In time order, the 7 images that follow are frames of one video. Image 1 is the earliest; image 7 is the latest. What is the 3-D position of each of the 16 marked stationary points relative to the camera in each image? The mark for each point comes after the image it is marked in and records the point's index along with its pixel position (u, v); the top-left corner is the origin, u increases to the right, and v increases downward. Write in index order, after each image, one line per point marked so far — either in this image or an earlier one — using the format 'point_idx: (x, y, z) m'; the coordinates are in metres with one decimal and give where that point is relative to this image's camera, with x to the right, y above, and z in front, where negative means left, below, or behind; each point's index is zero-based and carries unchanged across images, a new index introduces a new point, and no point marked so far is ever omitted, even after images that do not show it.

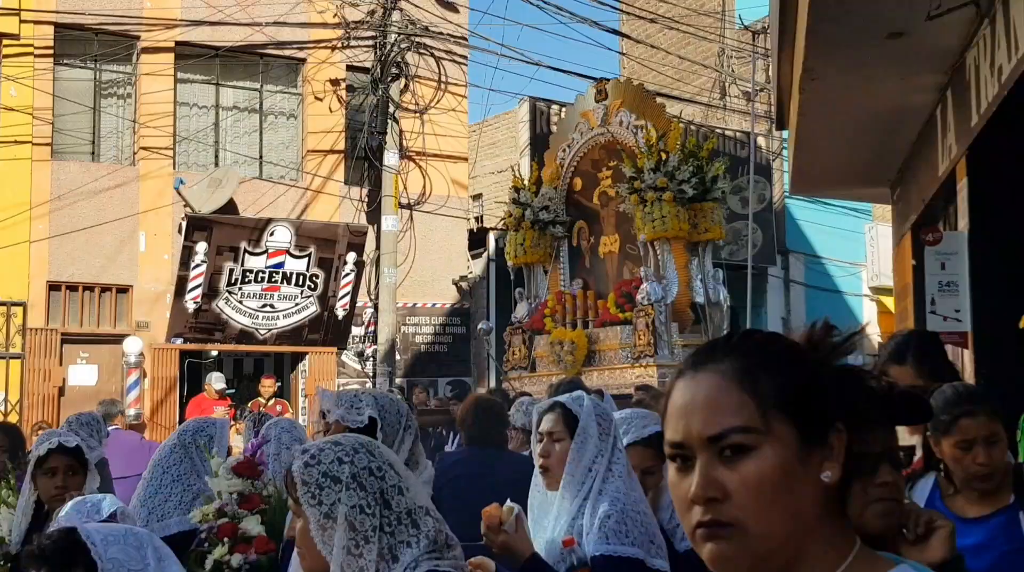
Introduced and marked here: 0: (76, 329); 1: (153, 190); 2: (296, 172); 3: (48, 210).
0: (-5.9, -0.6, +14.6) m
1: (-5.0, +1.3, +15.2) m
2: (-3.2, +1.7, +16.2) m
3: (-6.3, +1.0, +14.7) m
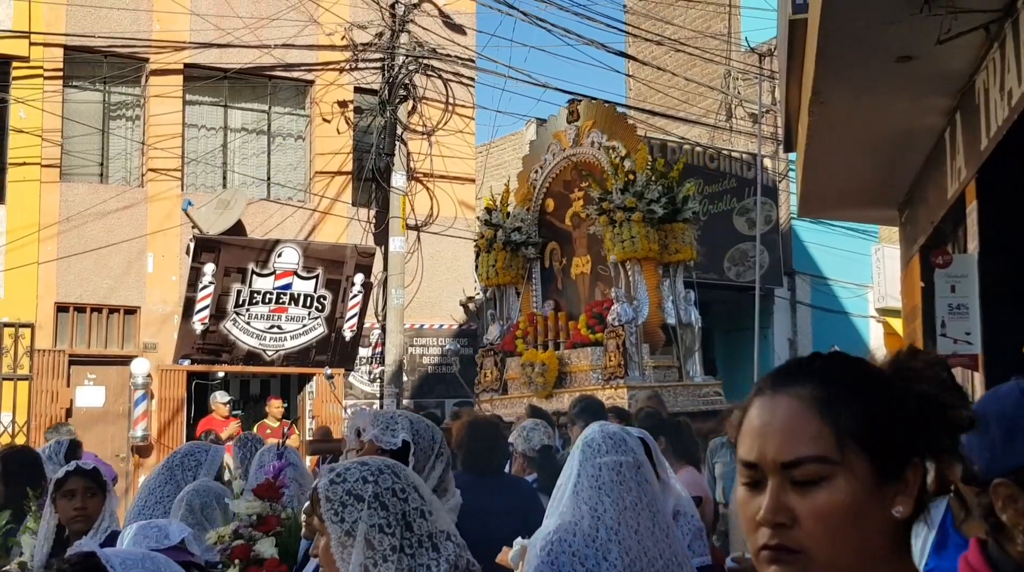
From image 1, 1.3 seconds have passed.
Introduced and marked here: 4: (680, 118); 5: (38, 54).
0: (-5.8, -0.9, +14.7) m
1: (-4.9, +1.0, +15.2) m
2: (-3.1, +1.4, +16.2) m
3: (-6.2, +0.8, +14.7) m
4: (+2.3, +2.5, +15.9) m
5: (-6.5, +3.2, +14.8) m
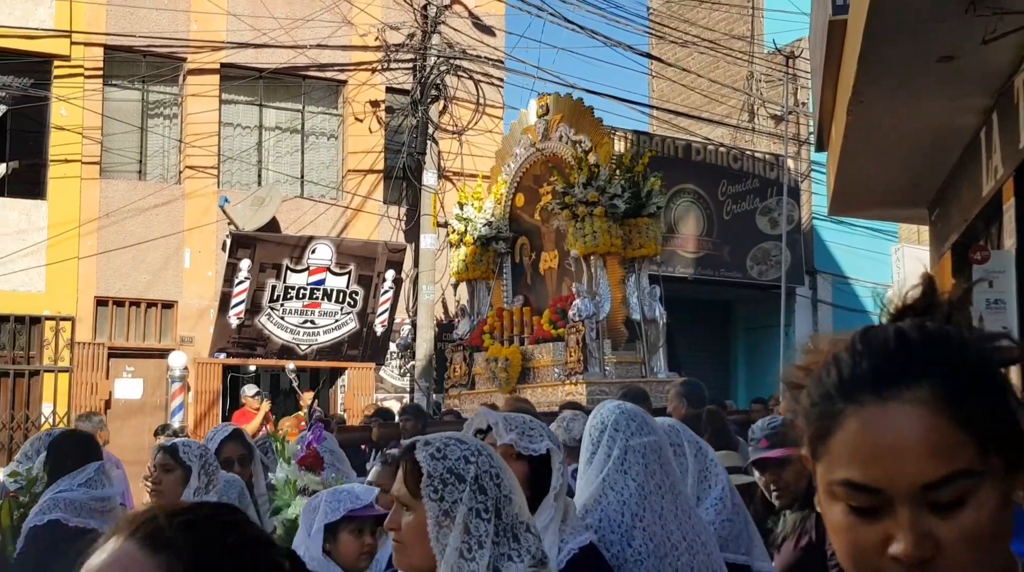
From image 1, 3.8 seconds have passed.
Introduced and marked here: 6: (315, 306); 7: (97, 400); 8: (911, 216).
0: (-5.4, -0.8, +15.0) m
1: (-4.5, +1.1, +15.6) m
2: (-2.7, +1.4, +16.5) m
3: (-5.8, +0.8, +15.1) m
4: (+2.8, +2.5, +16.2) m
5: (-6.1, +3.3, +15.1) m
6: (-2.8, -0.3, +15.2) m
7: (-5.7, -1.5, +14.6) m
8: (+3.8, +0.6, +9.6) m
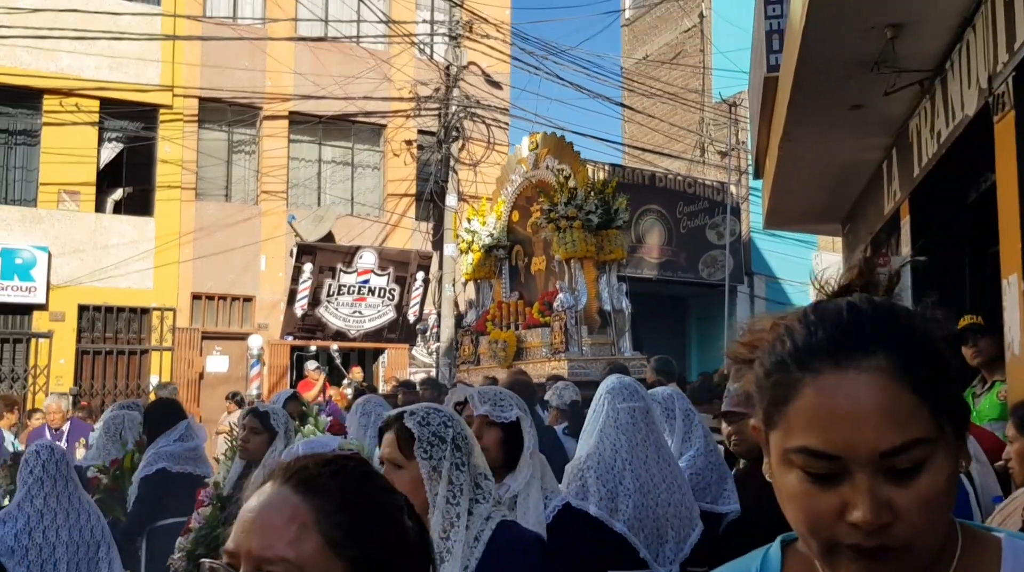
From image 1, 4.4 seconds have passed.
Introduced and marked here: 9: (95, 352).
0: (-5.3, -0.8, +19.3) m
1: (-4.4, +1.1, +19.9) m
2: (-2.6, +1.5, +20.9) m
3: (-5.7, +0.9, +19.4) m
4: (+2.8, +2.6, +20.7) m
5: (-6.0, +3.3, +19.4) m
6: (-2.7, -0.2, +19.6) m
7: (-5.6, -1.5, +18.9) m
8: (+4.0, +0.7, +14.1) m
9: (-7.1, -1.1, +18.4) m
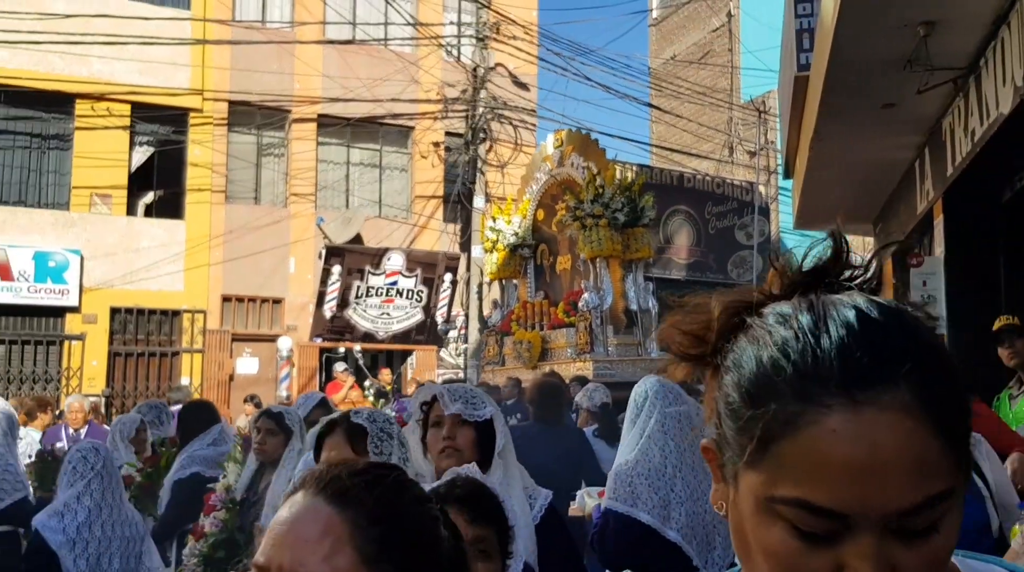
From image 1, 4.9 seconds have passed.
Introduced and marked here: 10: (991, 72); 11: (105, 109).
0: (-4.8, -0.8, +19.4) m
1: (-3.9, +1.1, +20.0) m
2: (-2.1, +1.4, +21.0) m
3: (-5.2, +0.8, +19.6) m
4: (+3.4, +2.5, +20.6) m
5: (-5.5, +3.2, +19.6) m
6: (-2.2, -0.3, +19.6) m
7: (-5.1, -1.5, +19.0) m
8: (+4.4, +0.7, +14.0) m
9: (-6.6, -1.2, +18.6) m
10: (+3.1, +1.4, +7.1) m
11: (-7.1, +3.1, +18.9) m
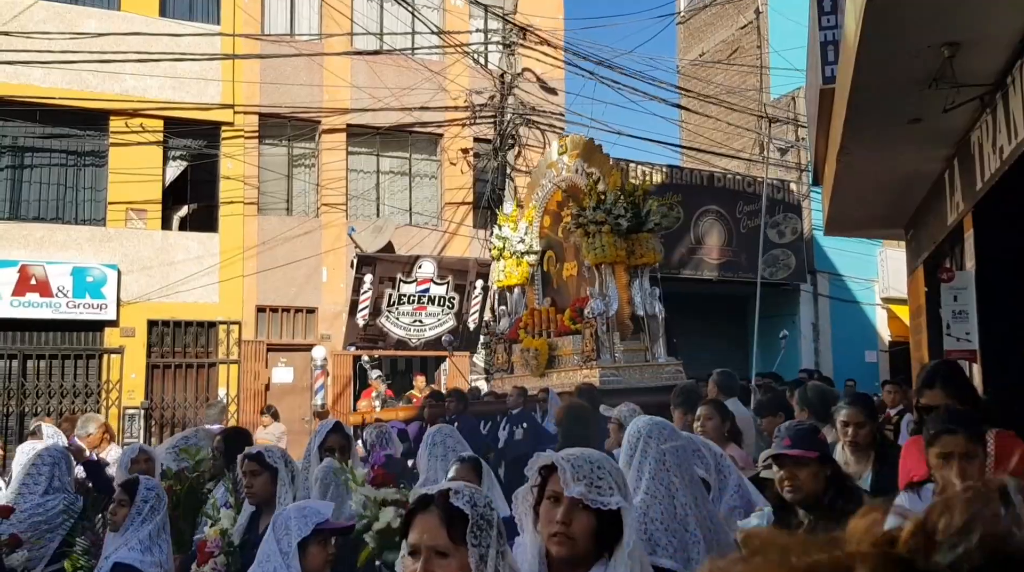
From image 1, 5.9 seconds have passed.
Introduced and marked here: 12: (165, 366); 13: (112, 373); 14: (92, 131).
0: (-4.3, -1.0, +19.7) m
1: (-3.4, +0.9, +20.2) m
2: (-1.5, +1.3, +21.1) m
3: (-4.7, +0.6, +19.8) m
4: (+3.9, +2.5, +20.6) m
5: (-5.0, +3.0, +19.8) m
6: (-1.6, -0.4, +19.8) m
7: (-4.5, -1.7, +19.3) m
8: (+4.7, +0.7, +13.9) m
9: (-6.1, -1.4, +18.9) m
10: (+3.3, +1.3, +7.1) m
11: (-6.6, +2.8, +19.1) m
12: (-6.1, -1.4, +18.9) m
13: (-6.8, -1.5, +18.3) m
14: (-7.4, +2.7, +19.0) m
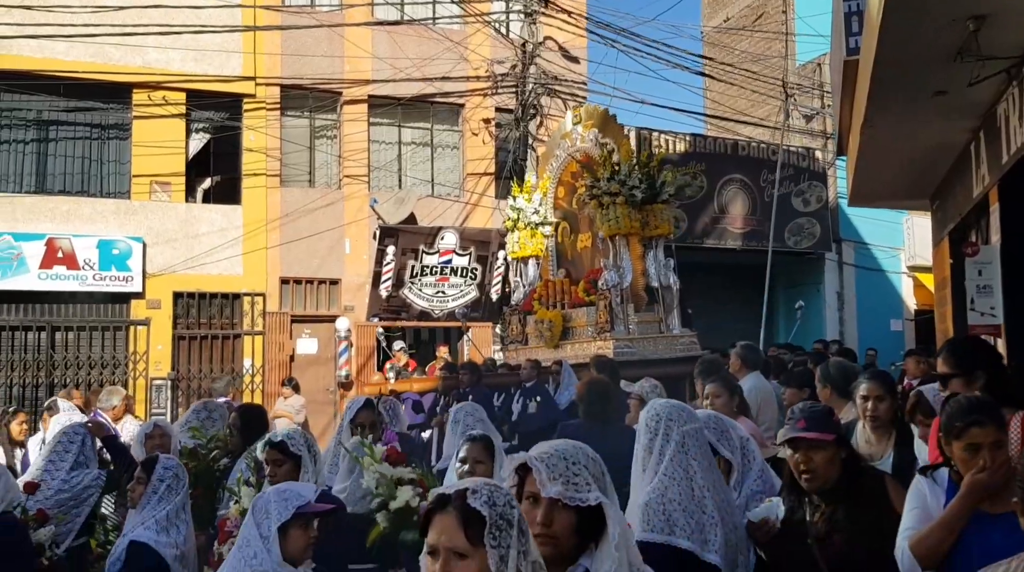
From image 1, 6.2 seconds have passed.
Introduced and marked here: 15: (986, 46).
0: (-3.8, -0.5, +19.8) m
1: (-3.0, +1.5, +20.3) m
2: (-1.0, +1.9, +21.1) m
3: (-4.3, +1.1, +19.9) m
4: (+4.3, +3.1, +20.4) m
5: (-4.6, +3.6, +19.8) m
6: (-1.2, +0.1, +19.8) m
7: (-4.1, -1.2, +19.4) m
8: (+5.0, +1.0, +13.8) m
9: (-5.7, -0.9, +19.1) m
10: (+3.4, +1.4, +7.0) m
11: (-6.2, +3.3, +19.2) m
12: (-5.7, -0.9, +19.1) m
13: (-6.4, -1.0, +18.5) m
14: (-7.0, +3.2, +19.1) m
15: (+3.2, +1.6, +7.4) m
